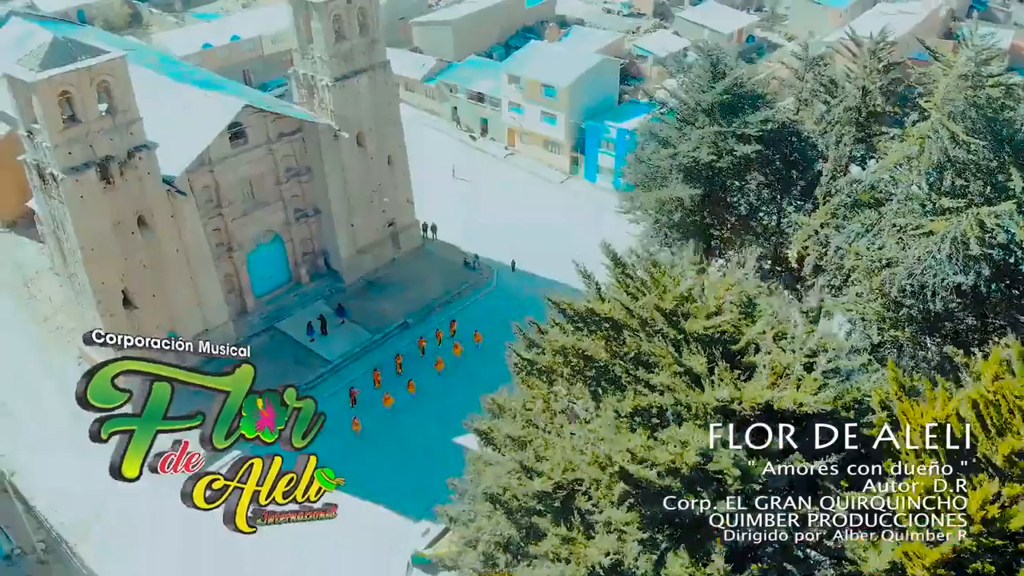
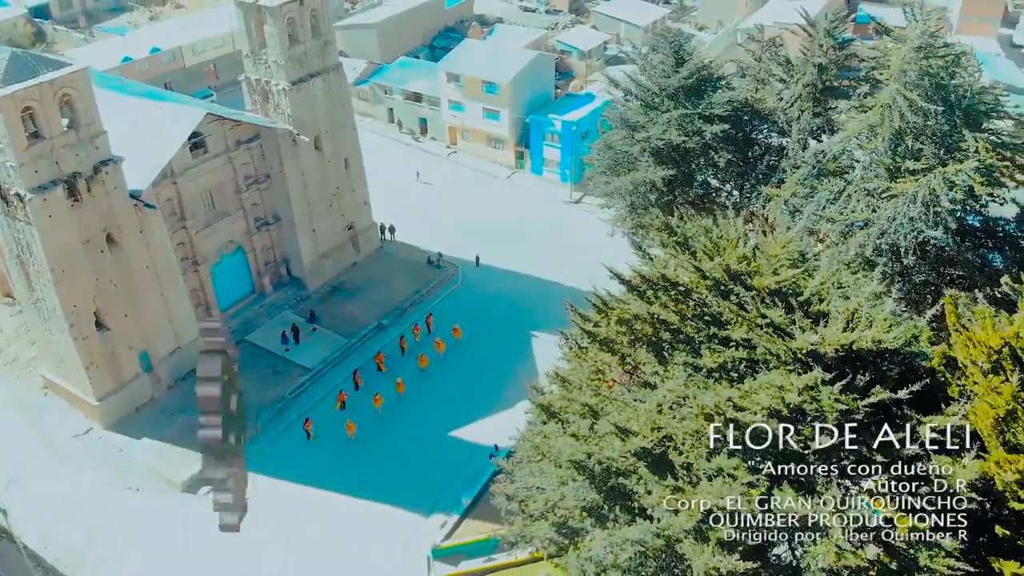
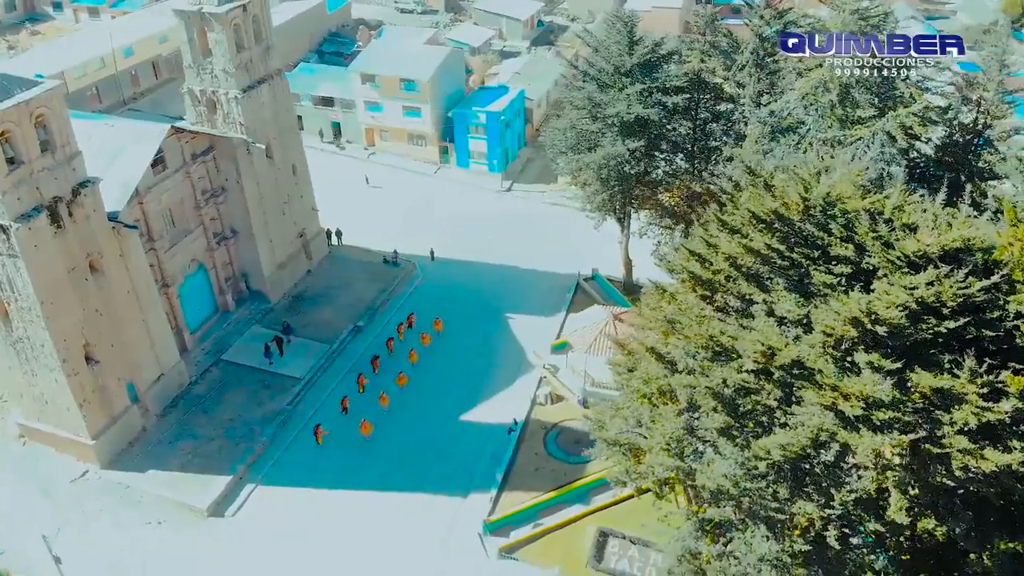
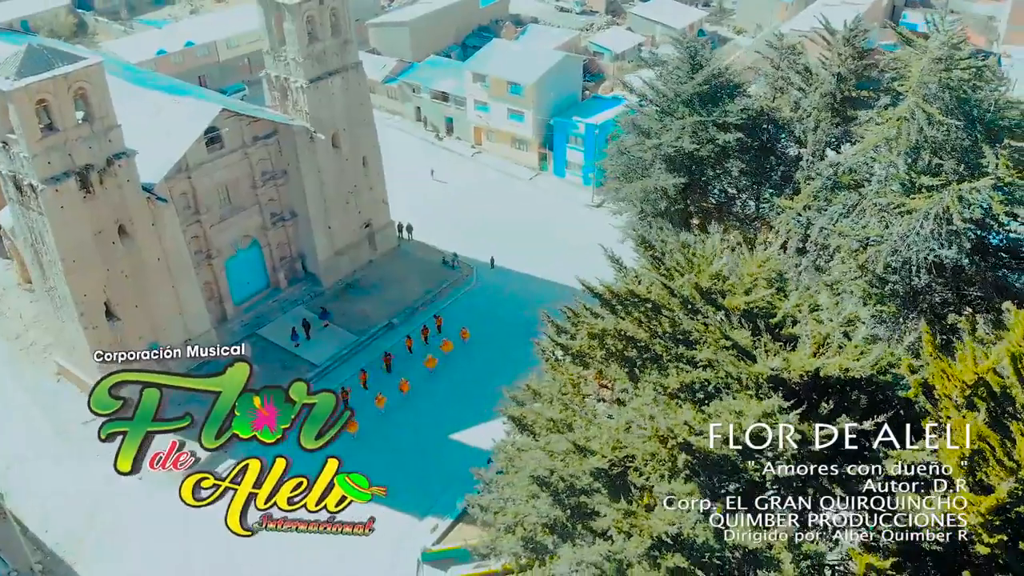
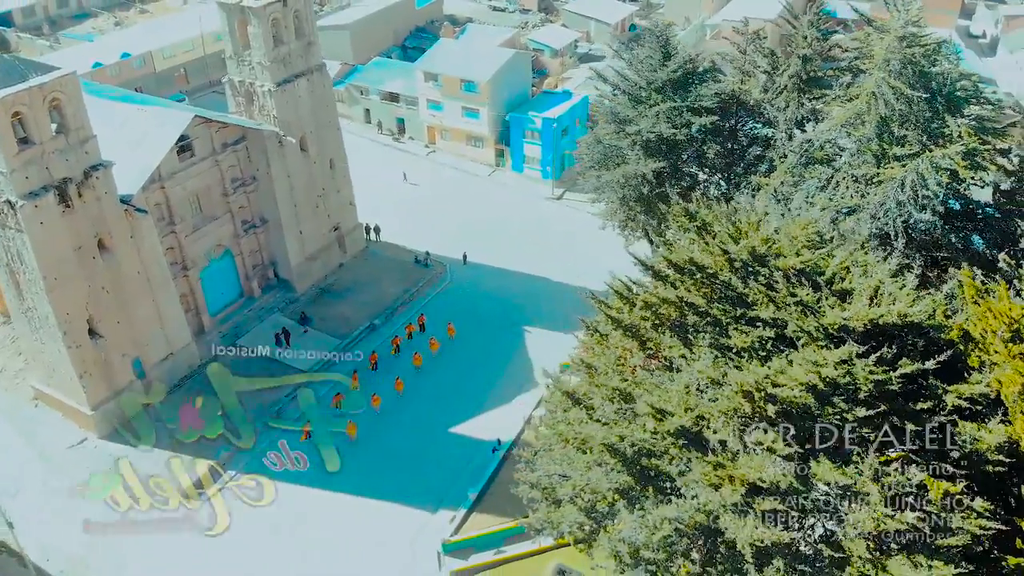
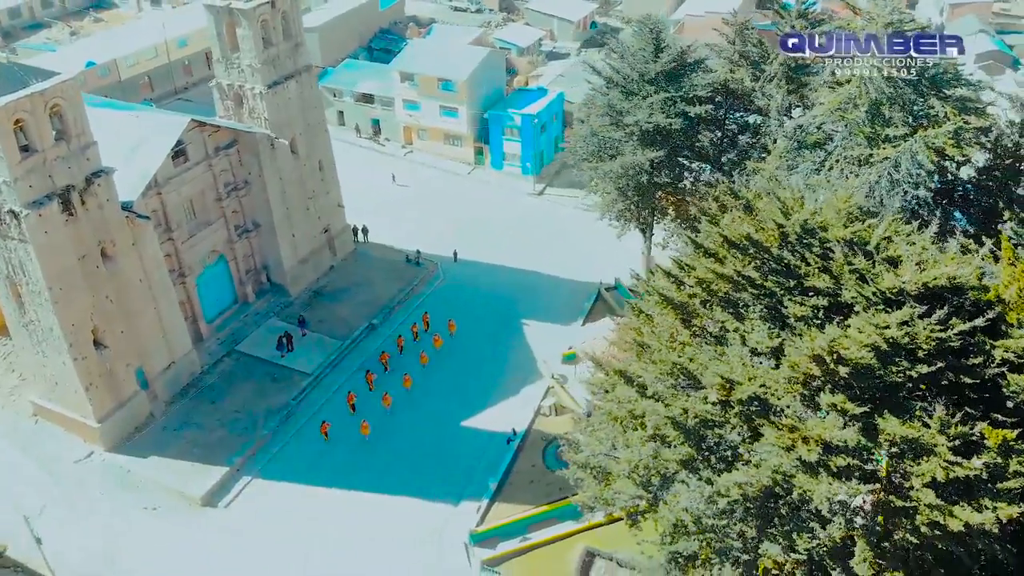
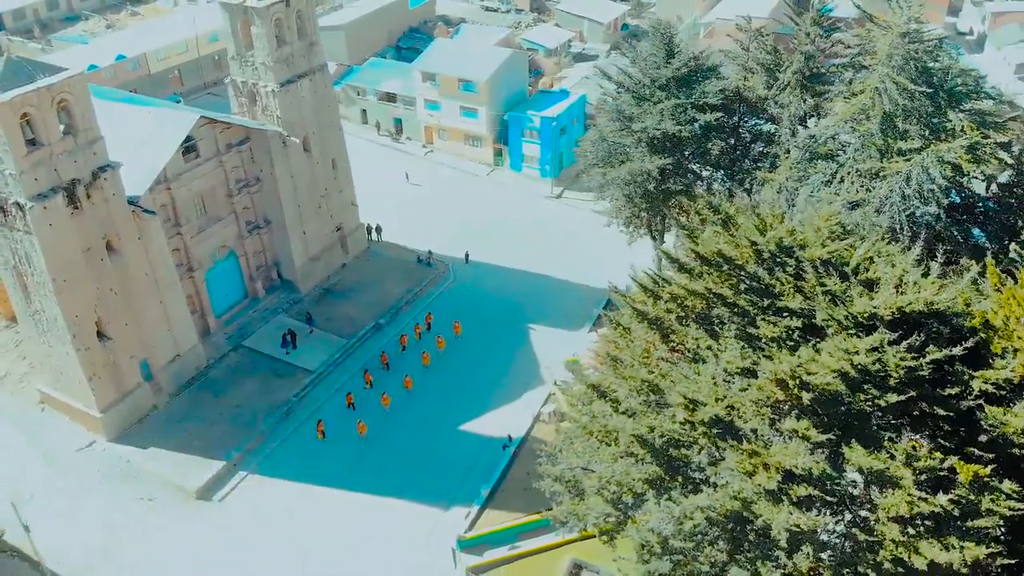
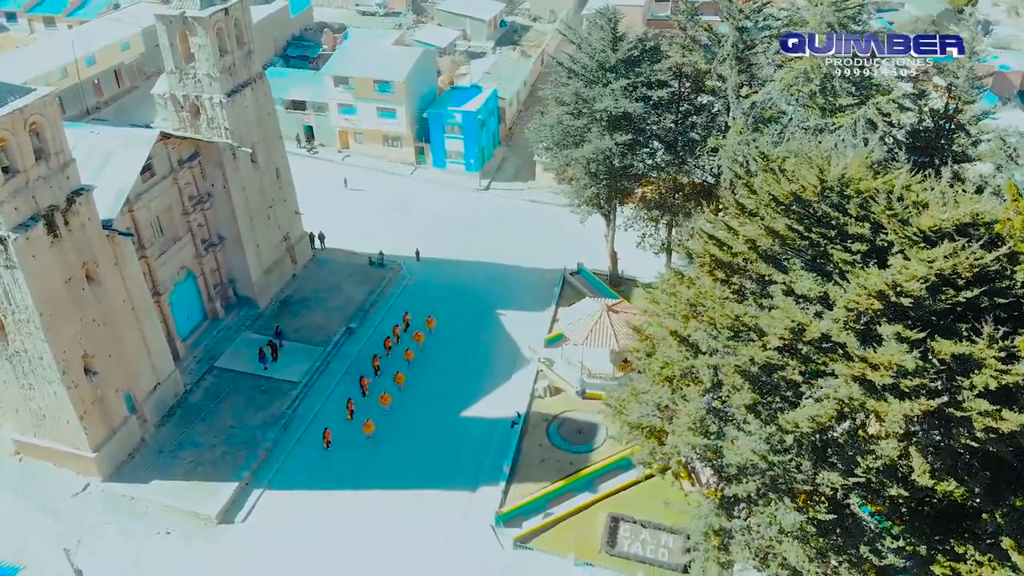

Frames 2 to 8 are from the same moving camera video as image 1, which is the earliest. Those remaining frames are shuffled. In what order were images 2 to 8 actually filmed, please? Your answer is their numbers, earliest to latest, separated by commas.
4, 2, 5, 7, 6, 3, 8
